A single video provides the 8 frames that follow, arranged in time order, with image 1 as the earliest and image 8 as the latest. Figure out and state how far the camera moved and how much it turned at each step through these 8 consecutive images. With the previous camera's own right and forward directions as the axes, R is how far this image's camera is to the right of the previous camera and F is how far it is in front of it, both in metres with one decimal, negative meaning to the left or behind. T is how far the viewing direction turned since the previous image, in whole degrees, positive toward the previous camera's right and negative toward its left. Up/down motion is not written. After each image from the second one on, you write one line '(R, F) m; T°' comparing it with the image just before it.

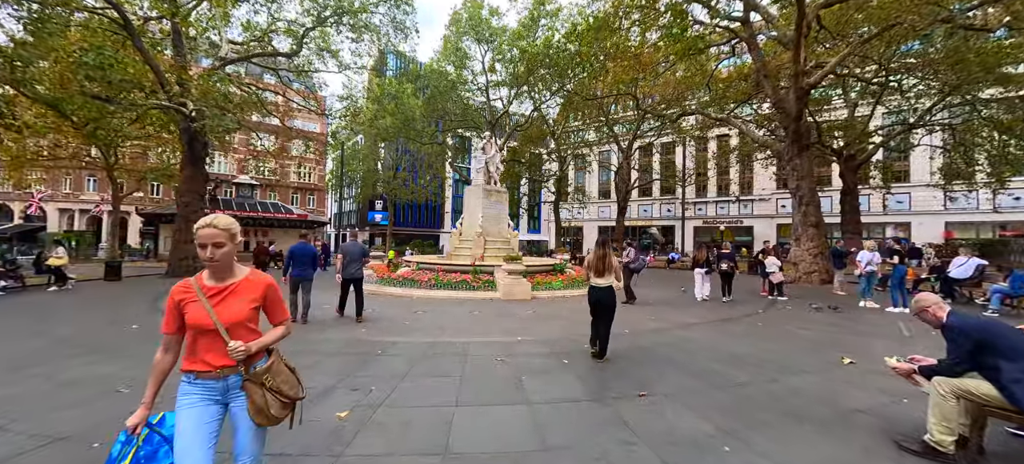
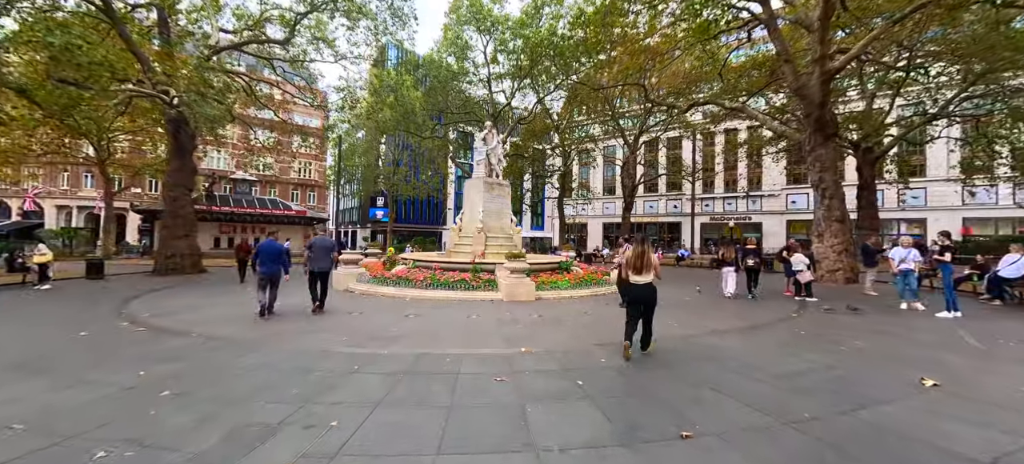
(0.0, +0.8) m; -1°
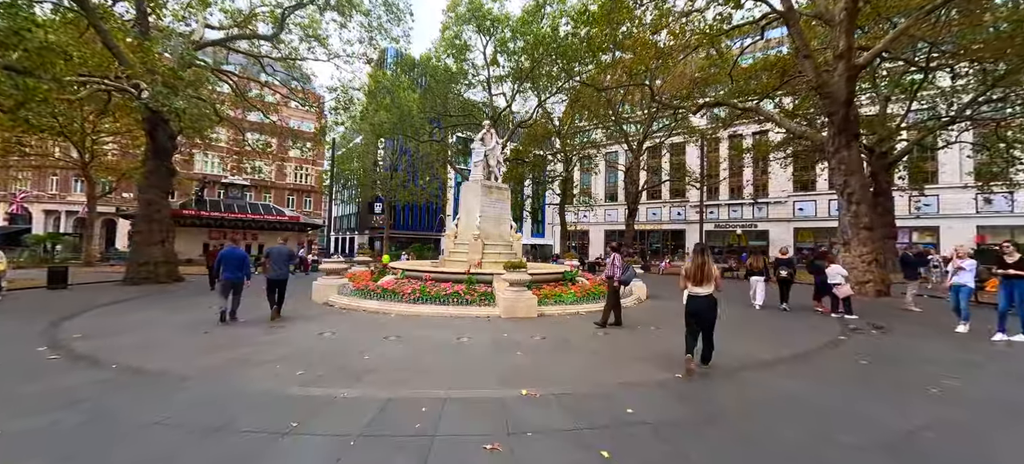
(0.0, +1.0) m; 0°
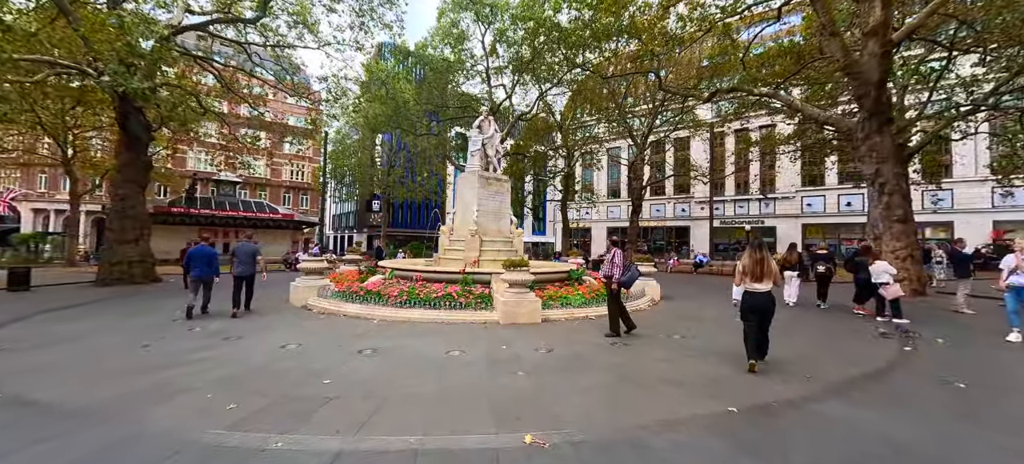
(0.0, +0.9) m; 0°
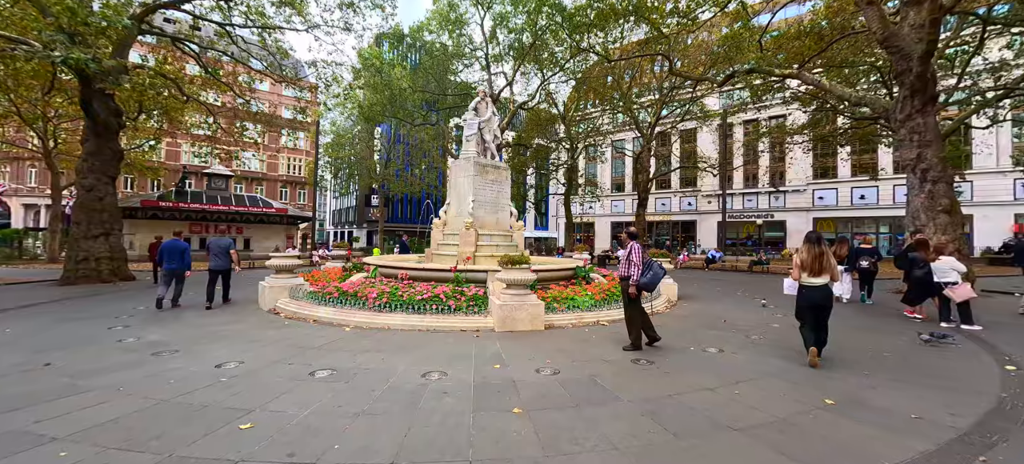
(+0.1, +1.0) m; 0°
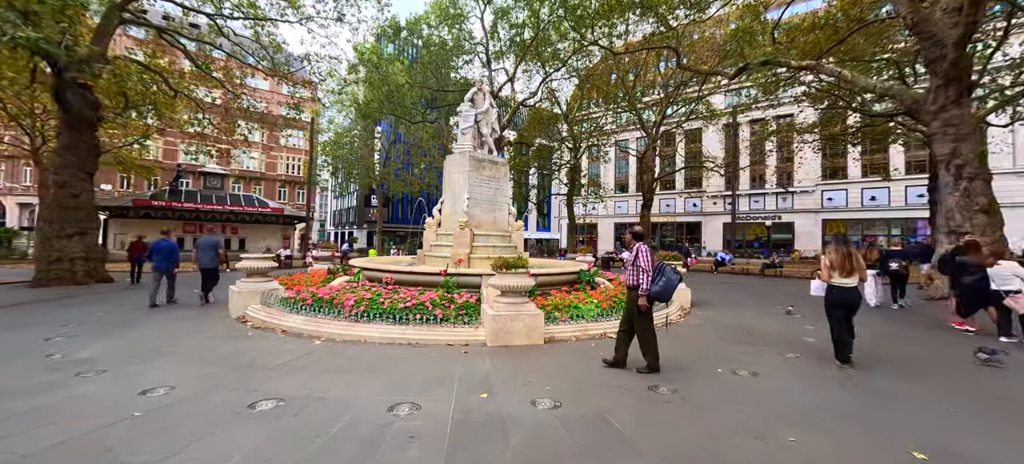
(+0.1, +0.7) m; 0°
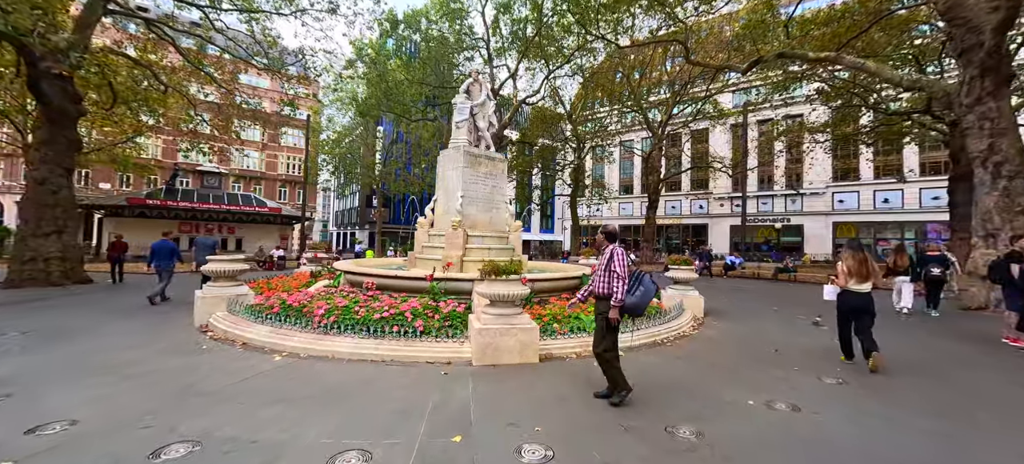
(+0.2, +0.6) m; -1°
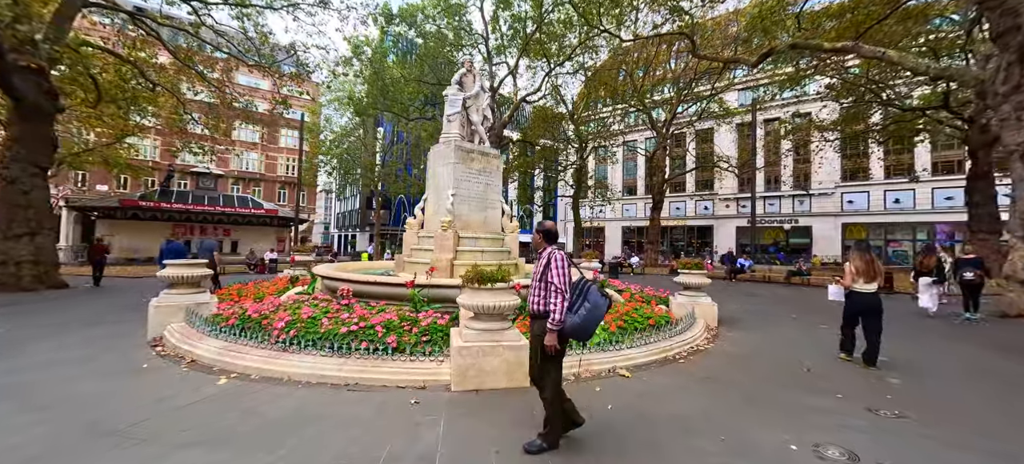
(+0.2, +0.6) m; 0°
